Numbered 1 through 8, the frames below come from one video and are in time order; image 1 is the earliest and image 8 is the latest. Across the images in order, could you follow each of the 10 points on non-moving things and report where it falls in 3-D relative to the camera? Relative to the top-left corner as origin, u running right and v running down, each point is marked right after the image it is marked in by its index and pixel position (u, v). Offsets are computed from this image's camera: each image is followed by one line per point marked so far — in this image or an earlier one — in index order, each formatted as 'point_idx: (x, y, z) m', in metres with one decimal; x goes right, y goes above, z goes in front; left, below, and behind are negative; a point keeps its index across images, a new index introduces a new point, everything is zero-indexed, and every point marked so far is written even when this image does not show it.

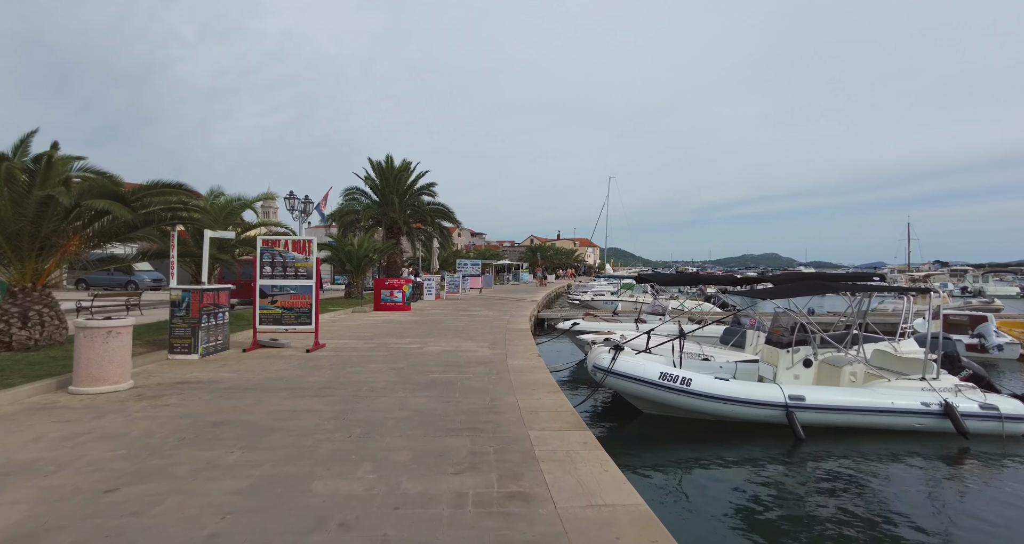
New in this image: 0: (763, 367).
0: (+4.9, -1.8, +9.4) m
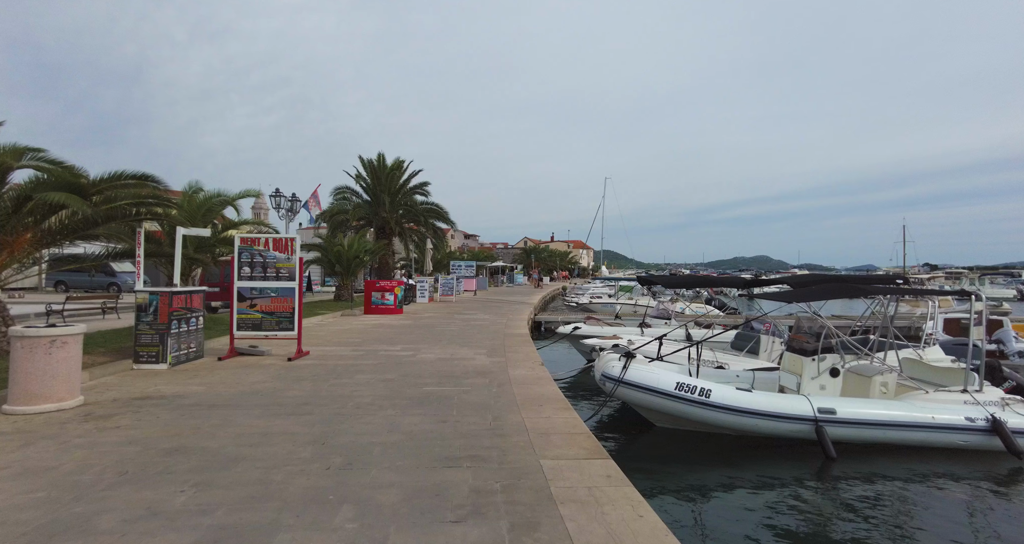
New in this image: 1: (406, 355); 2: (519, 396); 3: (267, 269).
0: (+4.9, -1.9, +8.6) m
1: (-2.2, -1.8, +10.0) m
2: (+0.1, -1.8, +6.8) m
3: (-4.9, +0.1, +9.6) m
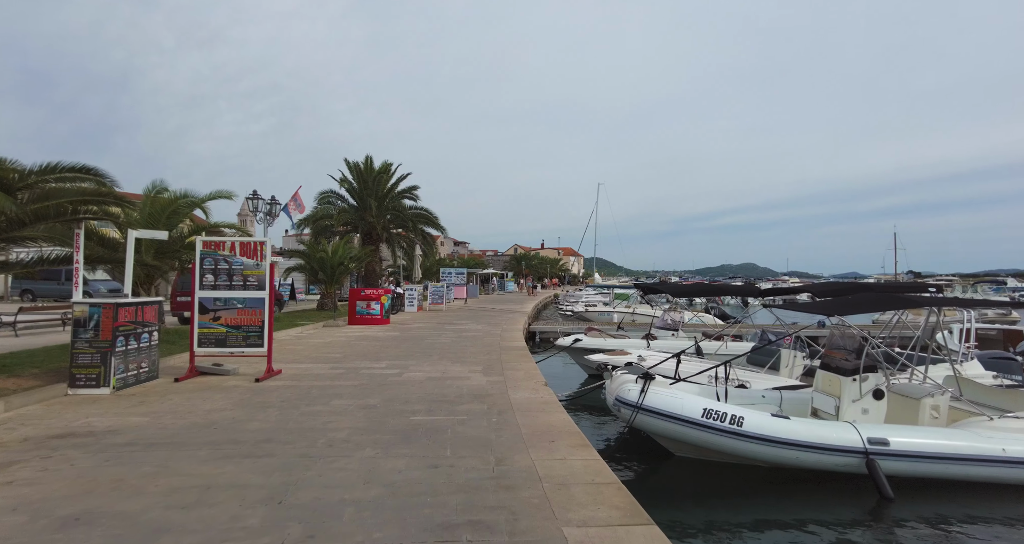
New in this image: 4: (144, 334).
0: (+4.9, -2.0, +7.7) m
1: (-2.2, -1.9, +8.9) m
2: (+0.2, -1.9, +5.7) m
3: (-4.9, -0.1, +8.5) m
4: (-5.8, -1.0, +7.6) m
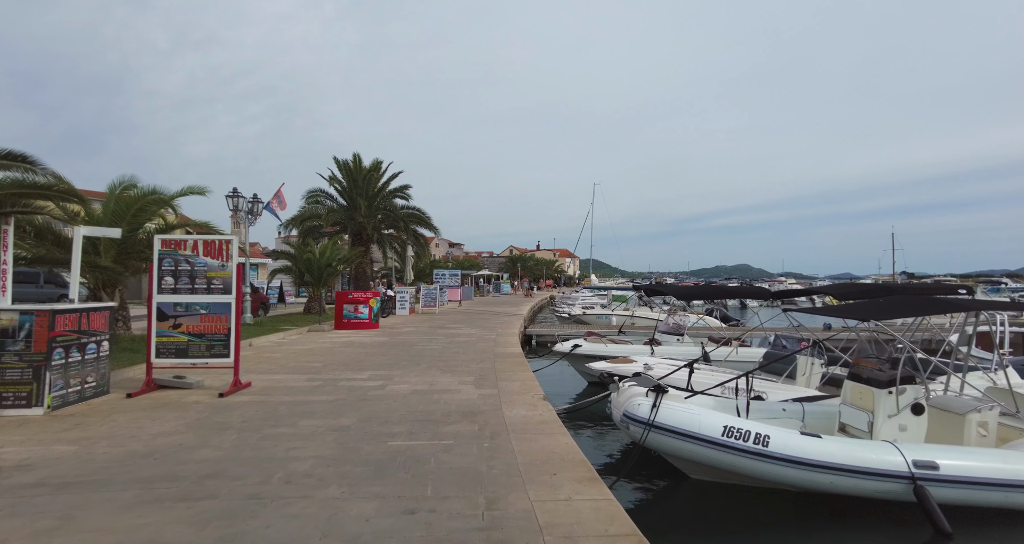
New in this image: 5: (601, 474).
0: (+4.8, -2.0, +6.9) m
1: (-2.3, -1.9, +8.0) m
2: (+0.1, -1.9, +4.9) m
3: (-5.0, -0.1, +7.6) m
4: (-5.9, -1.0, +6.7) m
5: (+1.4, -3.2, +7.7) m
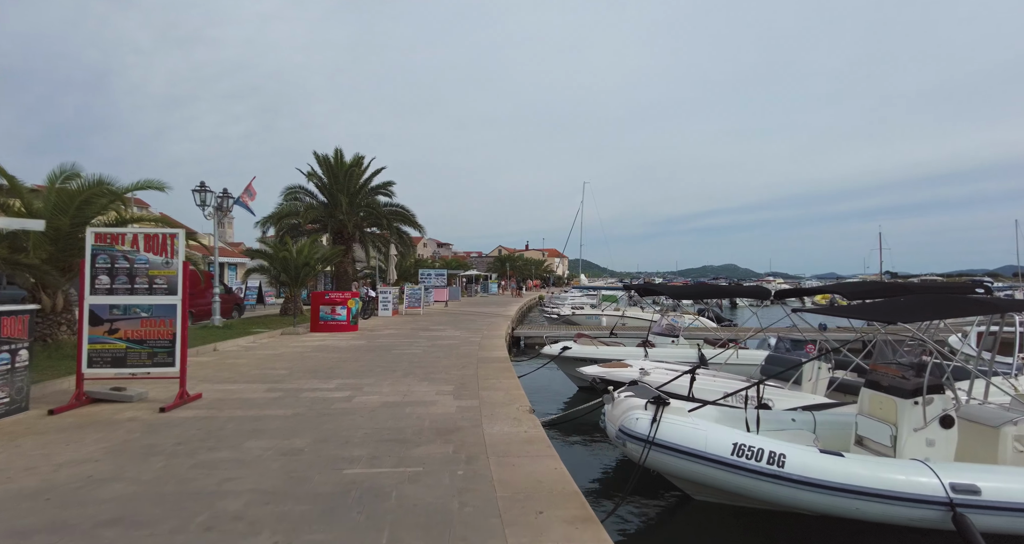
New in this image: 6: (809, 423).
0: (+4.6, -2.0, +6.2) m
1: (-2.6, -1.9, +7.2) m
2: (-0.1, -1.8, +4.1) m
3: (-5.3, -0.1, +6.7) m
4: (-6.1, -1.0, +5.8) m
5: (+1.1, -3.2, +6.9) m
6: (+4.2, -2.1, +6.8) m
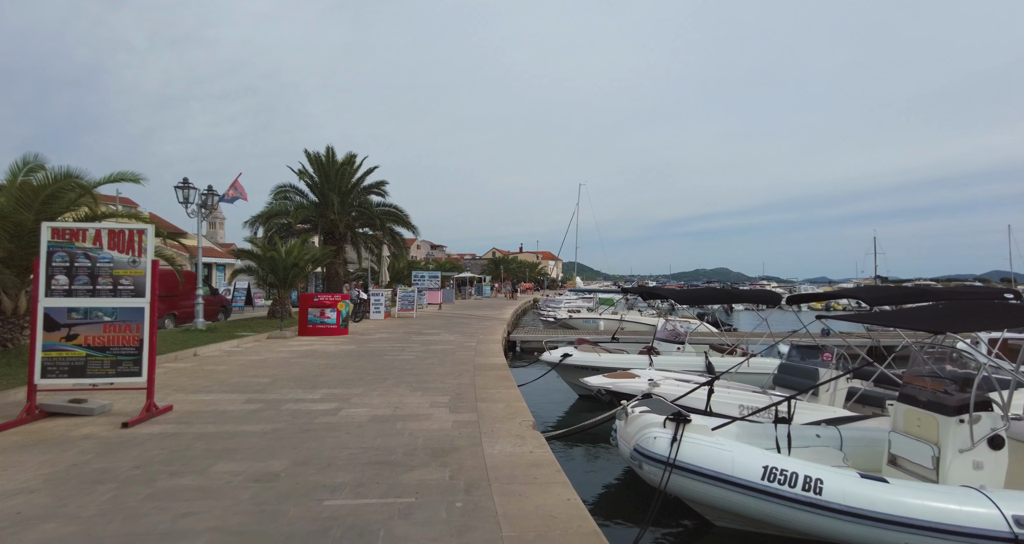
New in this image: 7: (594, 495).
0: (+4.6, -2.0, +5.7) m
1: (-2.6, -1.9, +6.5) m
2: (0.0, -1.9, +3.5) m
3: (-5.2, -0.1, +6.0) m
4: (-6.1, -1.0, +5.1) m
5: (+1.1, -3.2, +6.4) m
6: (+4.2, -2.2, +6.2) m
7: (+1.2, -3.2, +6.9) m
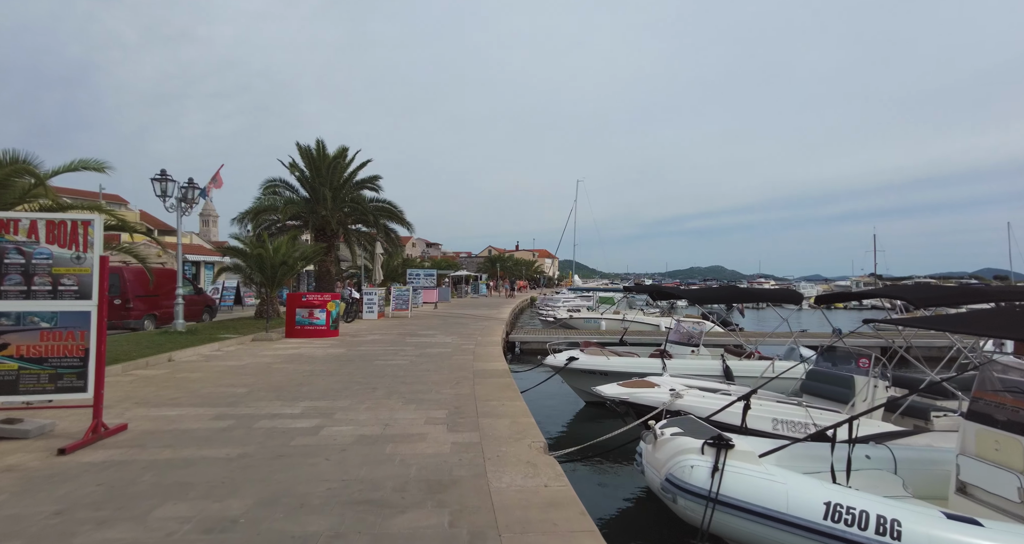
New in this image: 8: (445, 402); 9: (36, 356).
0: (+4.7, -2.0, +4.9) m
1: (-2.5, -1.9, +5.7) m
2: (+0.1, -1.8, +2.7) m
3: (-5.1, -0.1, +5.1) m
4: (-6.0, -0.9, +4.2) m
5: (+1.2, -3.2, +5.5) m
6: (+4.3, -2.2, +5.4) m
7: (+1.3, -3.2, +6.1) m
8: (-1.0, -1.9, +7.0) m
9: (-5.1, -0.9, +5.2) m
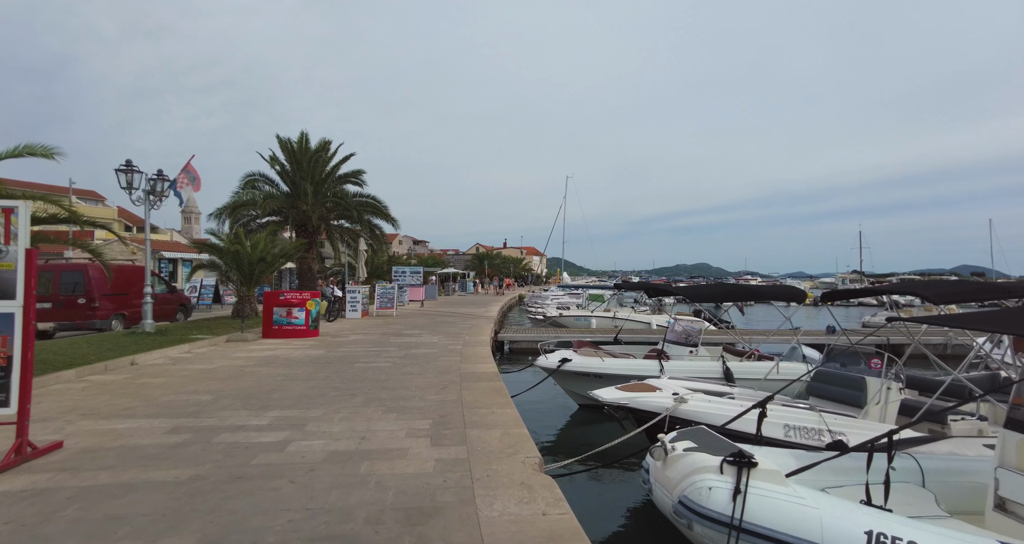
0: (+4.6, -1.9, +4.4) m
1: (-2.6, -1.8, +5.0) m
2: (+0.1, -1.8, +2.1) m
3: (-5.2, 0.0, +4.4) m
4: (-6.0, -0.9, +3.5) m
5: (+1.1, -3.2, +5.0) m
6: (+4.2, -2.1, +4.9) m
7: (+1.2, -3.2, +5.5) m
8: (-1.1, -1.8, +6.4) m
9: (-5.2, -0.8, +4.4) m
